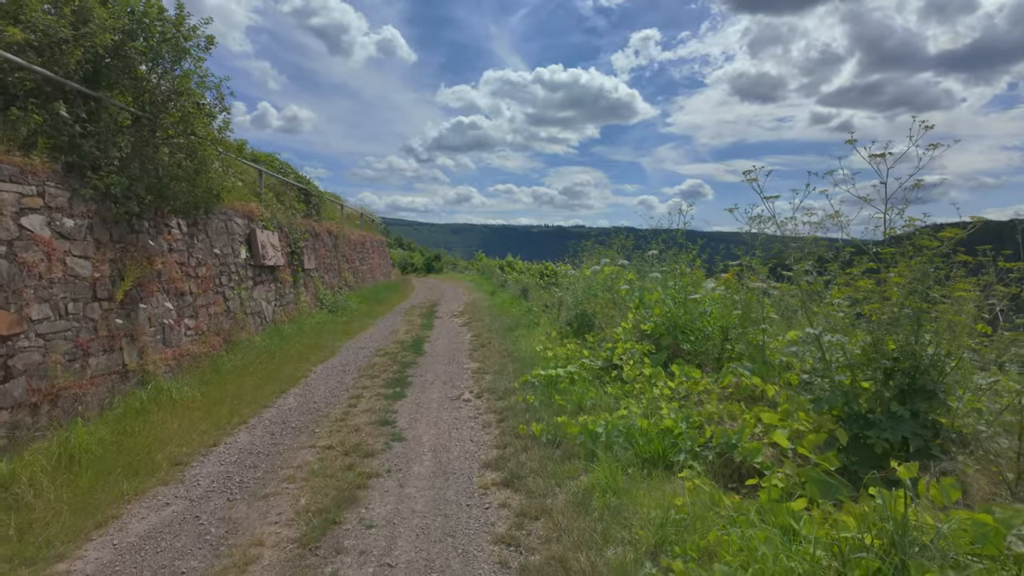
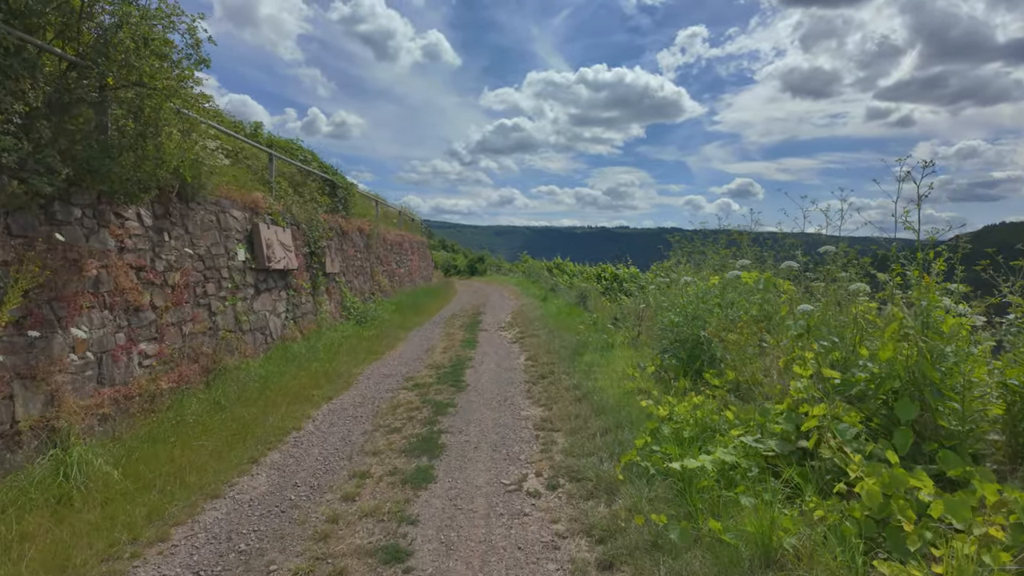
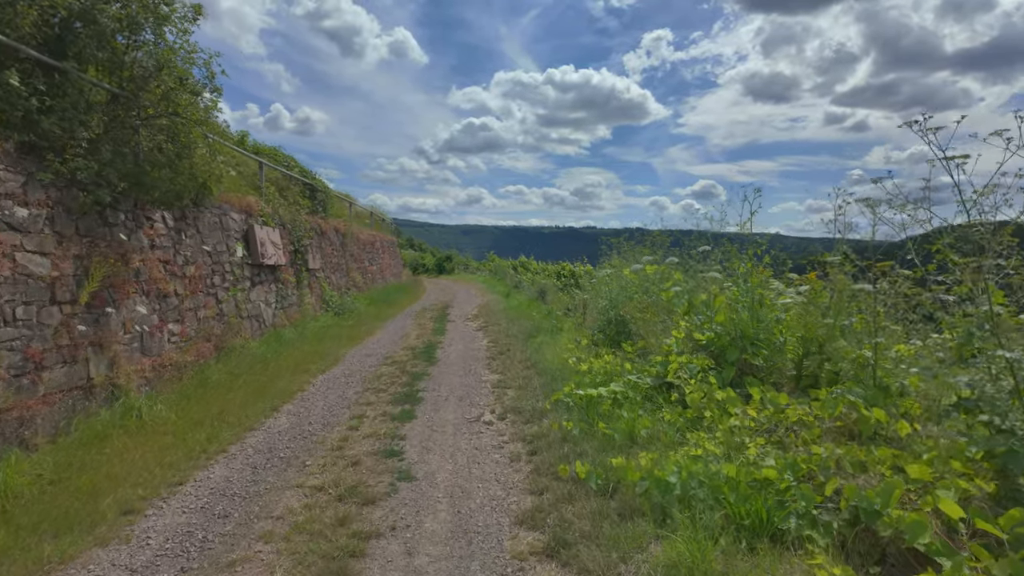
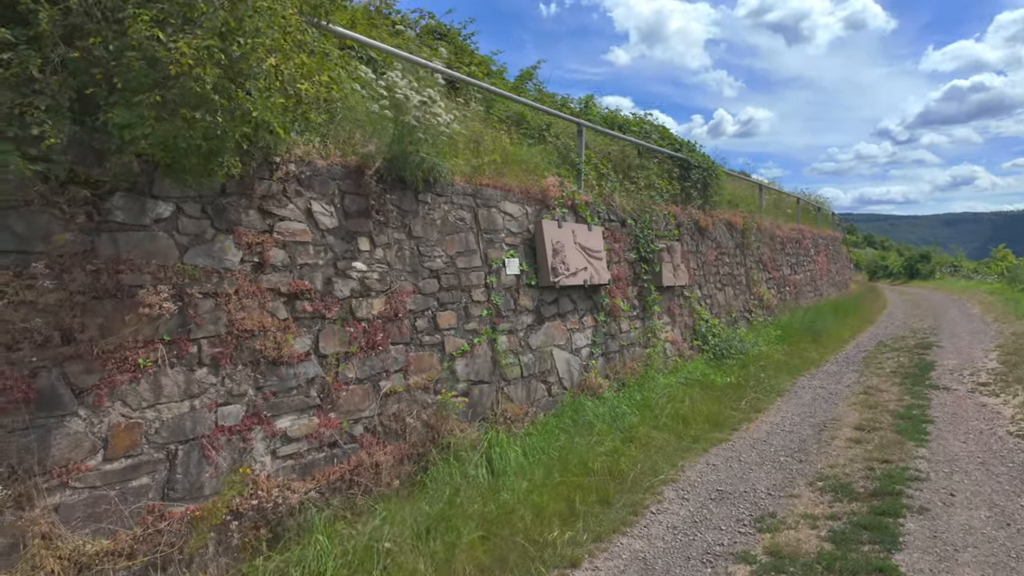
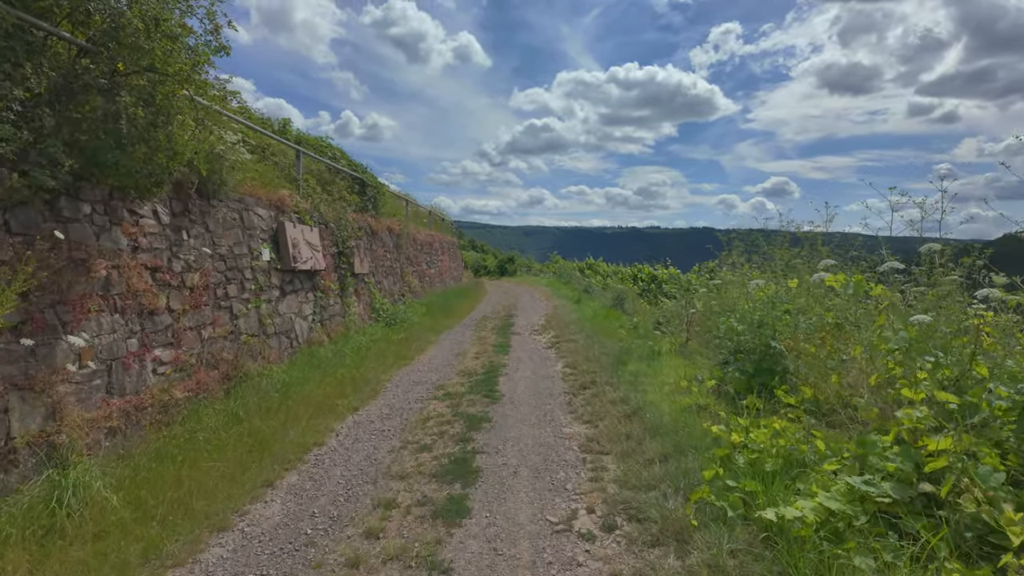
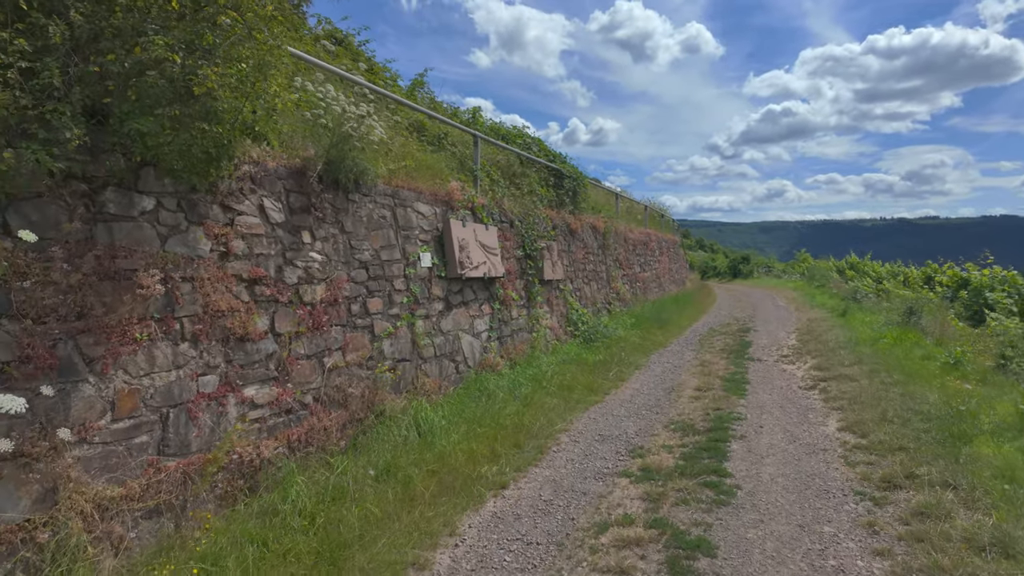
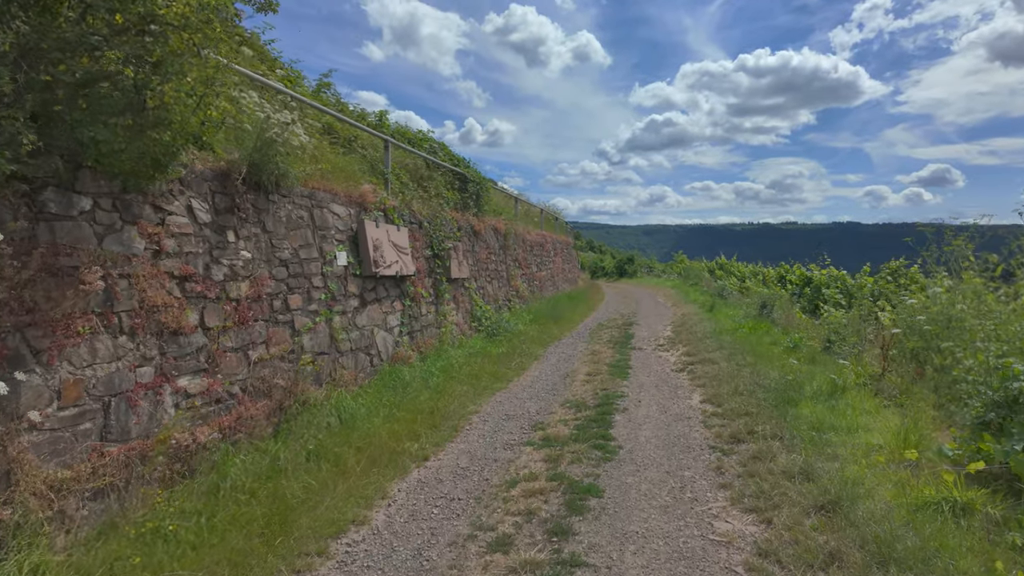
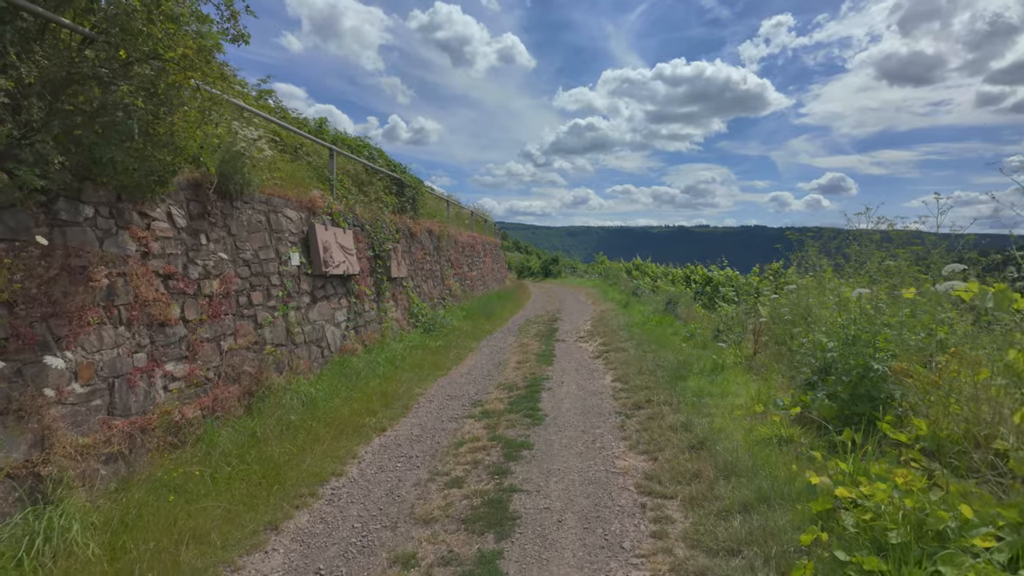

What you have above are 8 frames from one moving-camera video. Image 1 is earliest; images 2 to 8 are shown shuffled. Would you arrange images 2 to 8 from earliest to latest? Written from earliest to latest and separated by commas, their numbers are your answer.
3, 2, 5, 8, 7, 6, 4
